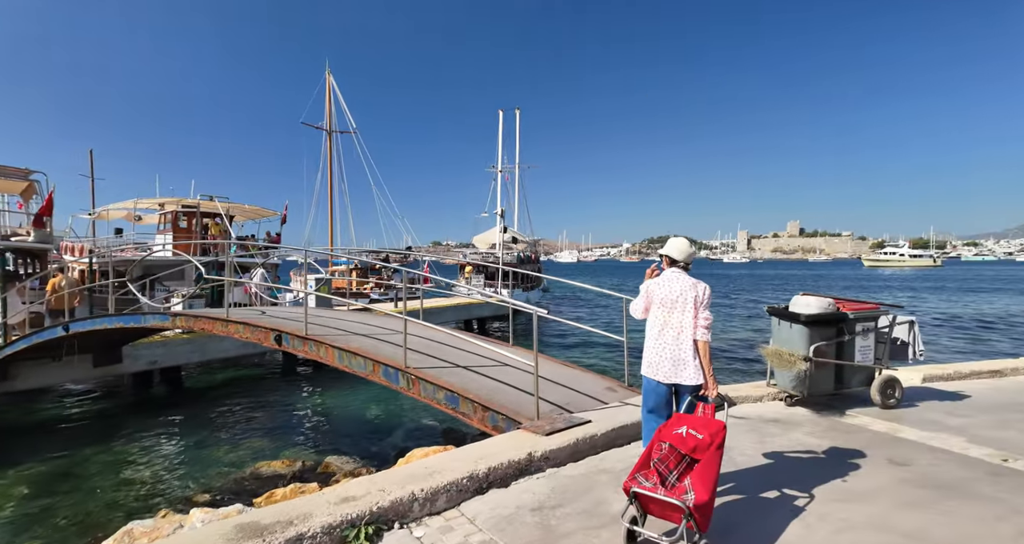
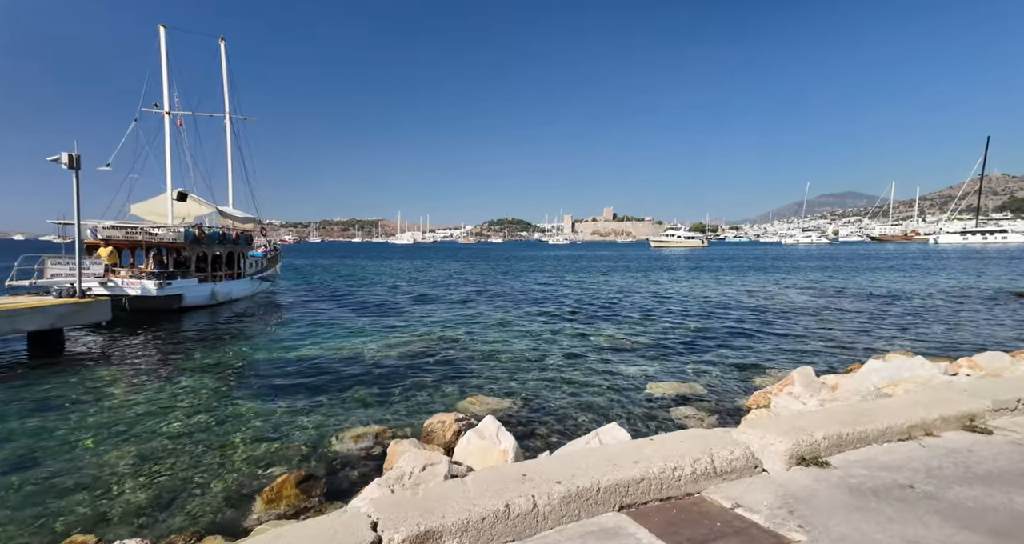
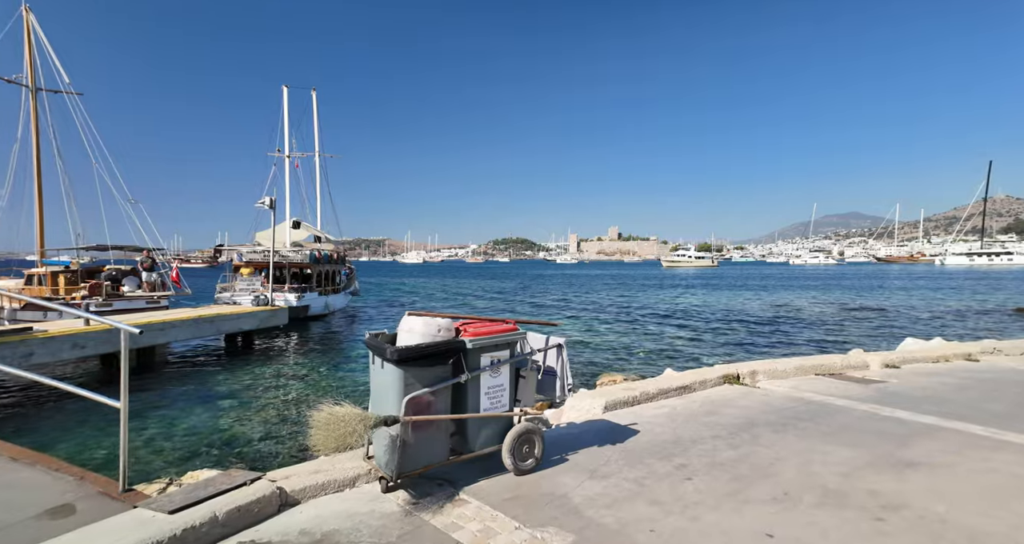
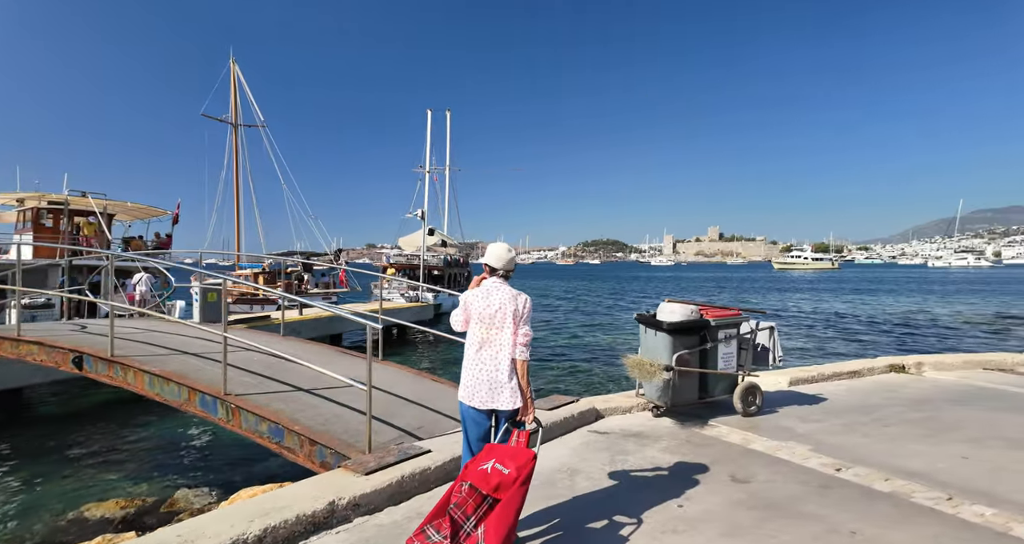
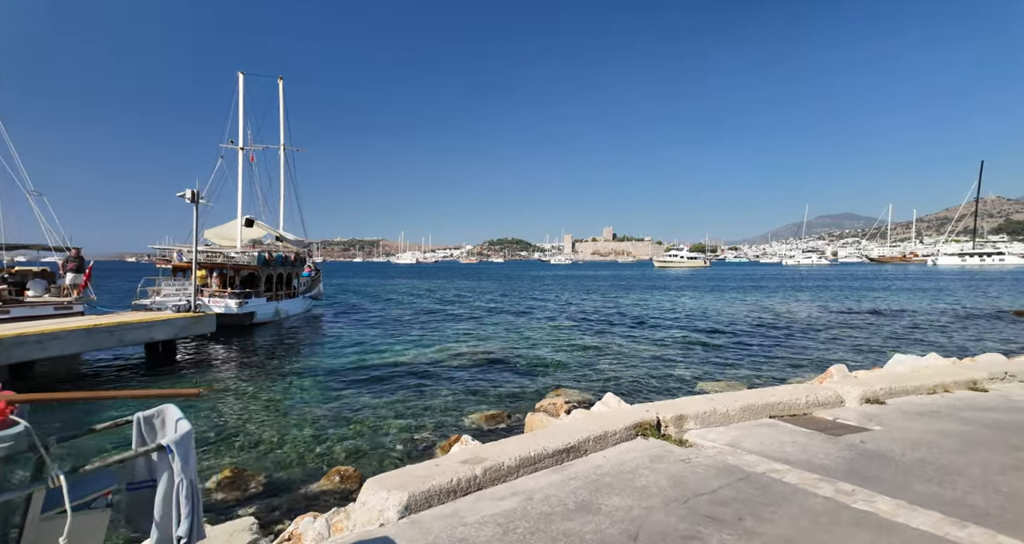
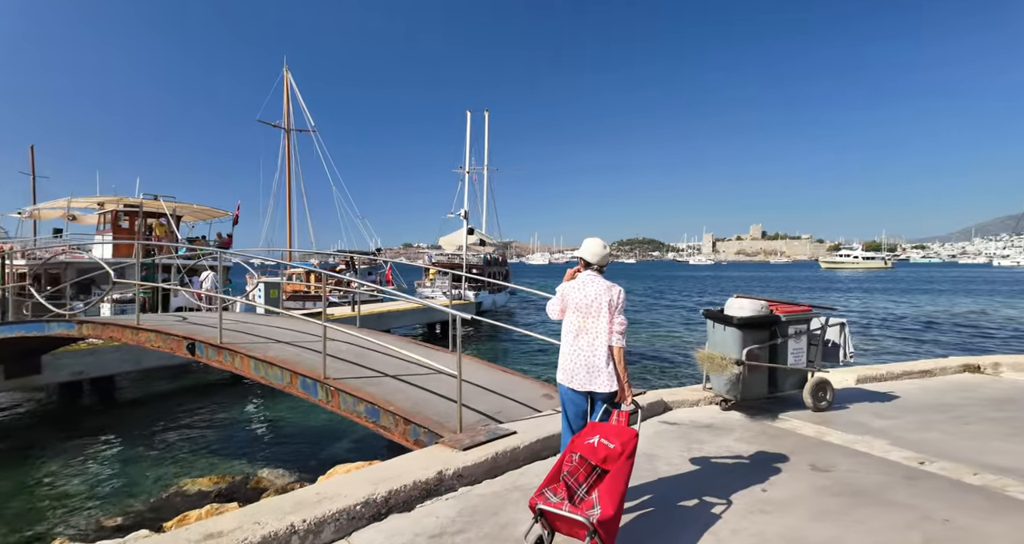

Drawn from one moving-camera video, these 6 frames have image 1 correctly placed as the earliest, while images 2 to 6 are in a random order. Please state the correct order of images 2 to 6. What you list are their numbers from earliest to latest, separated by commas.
6, 4, 3, 5, 2
